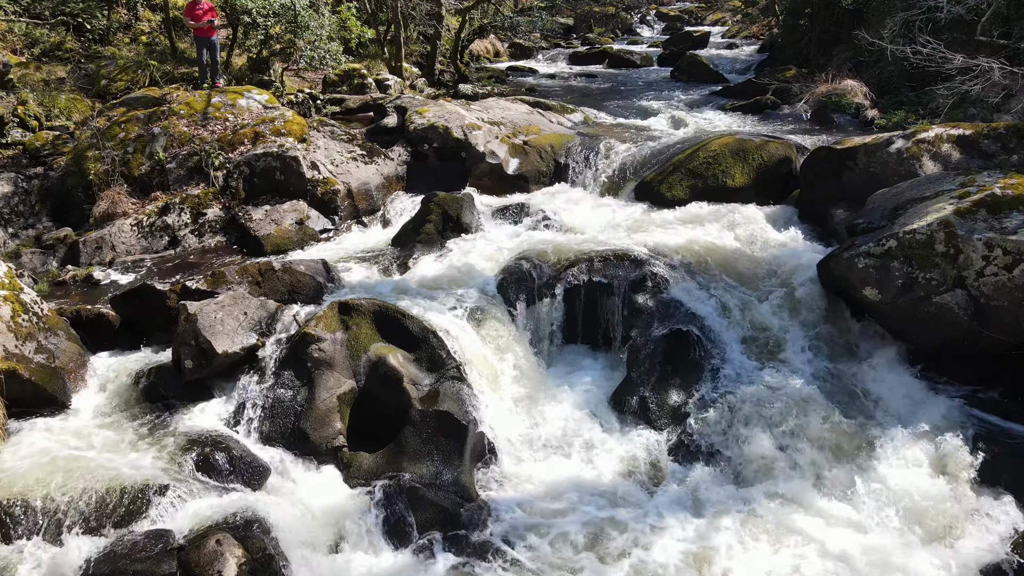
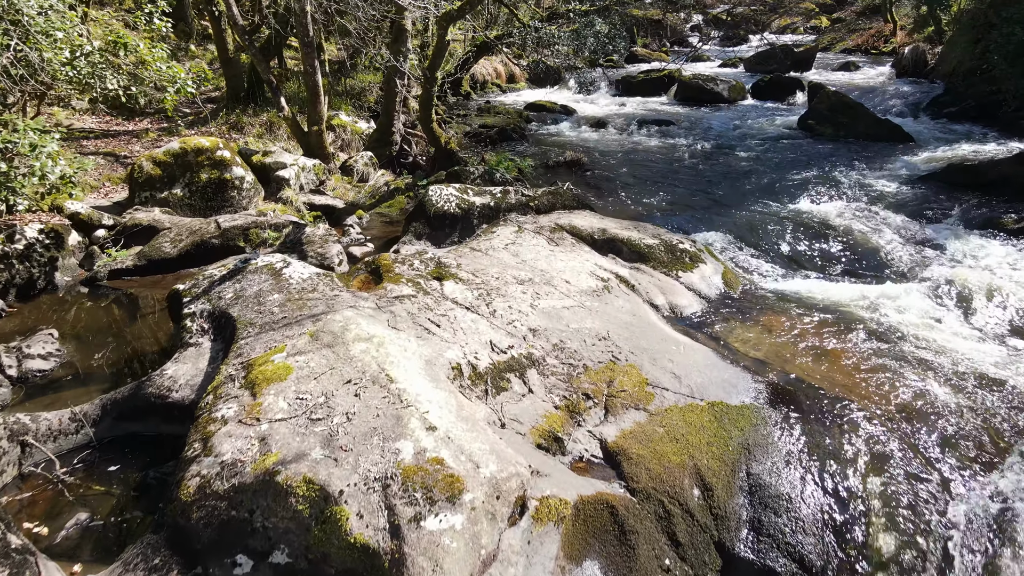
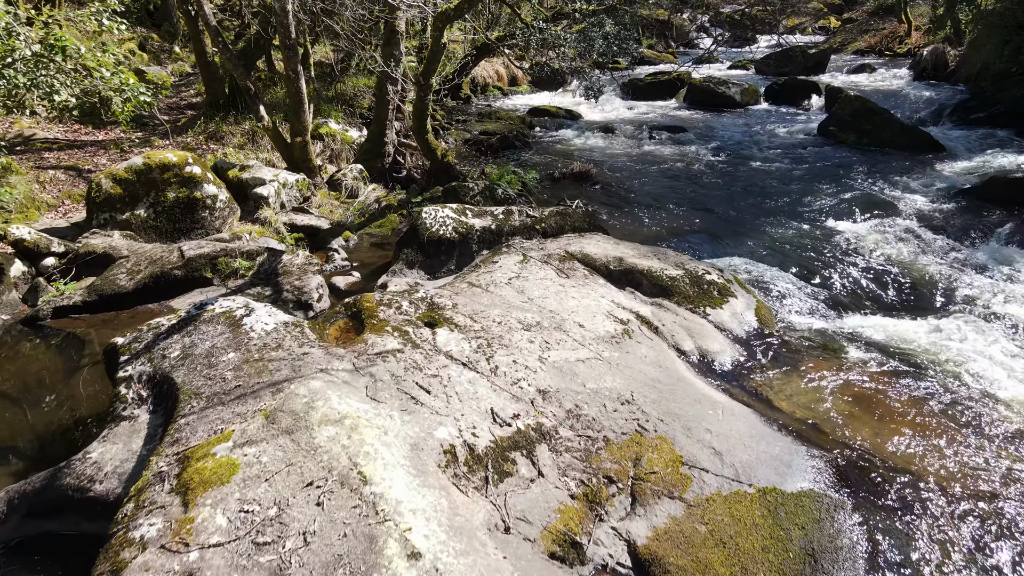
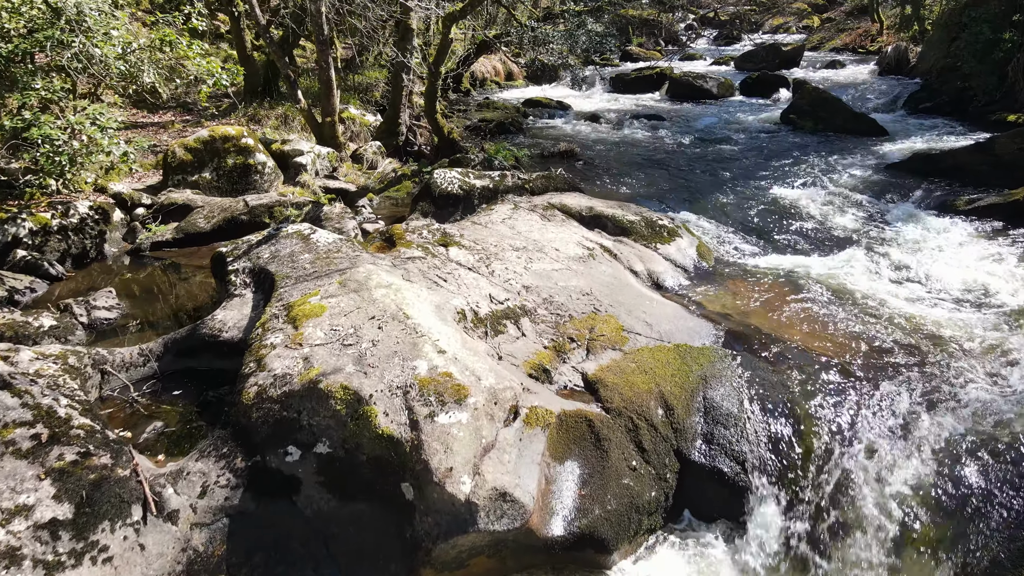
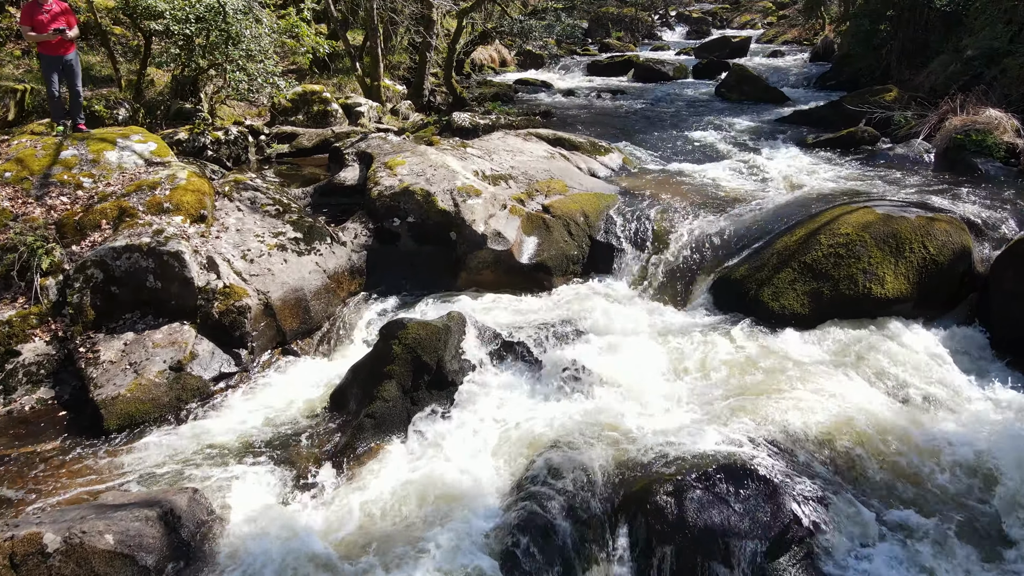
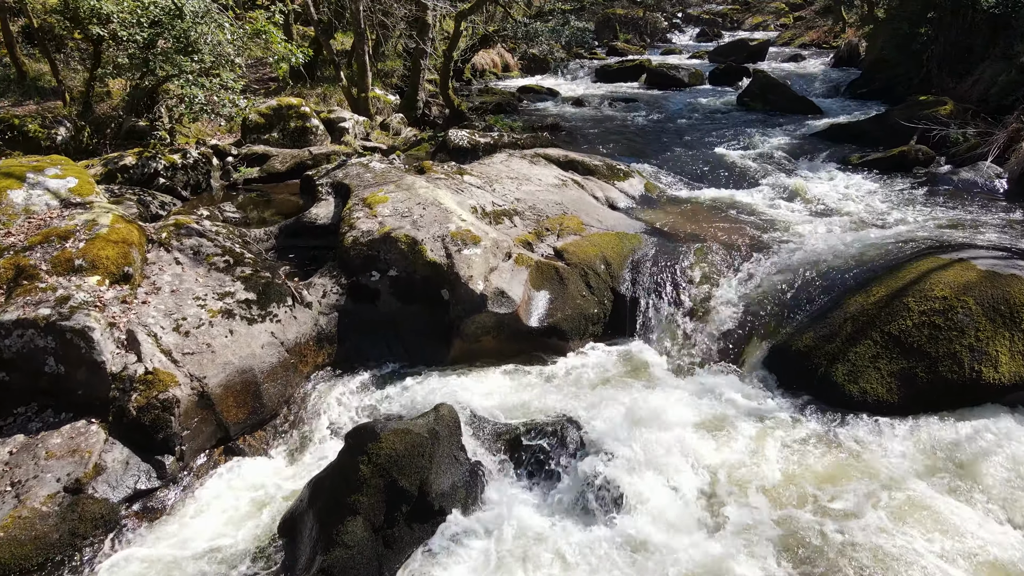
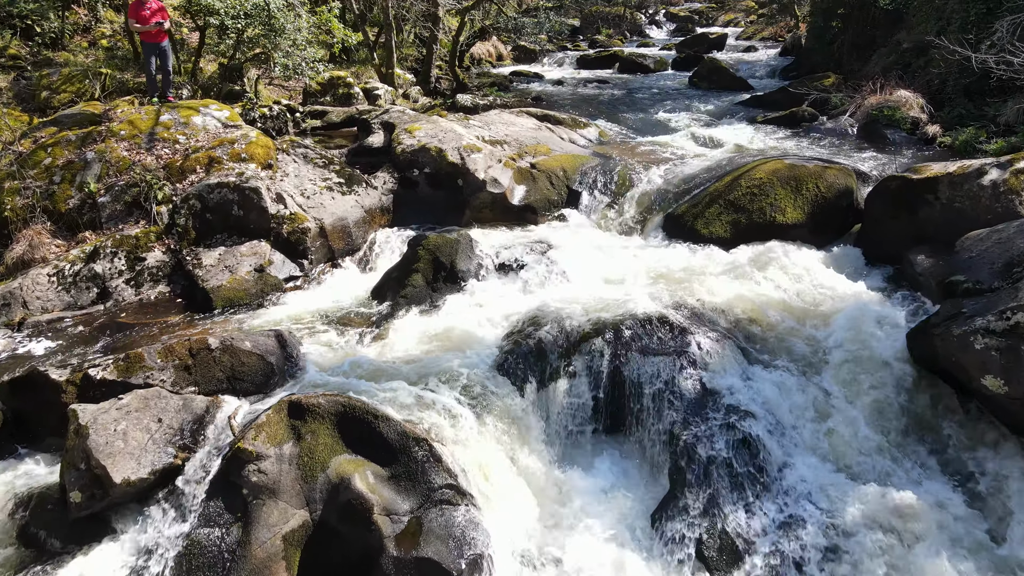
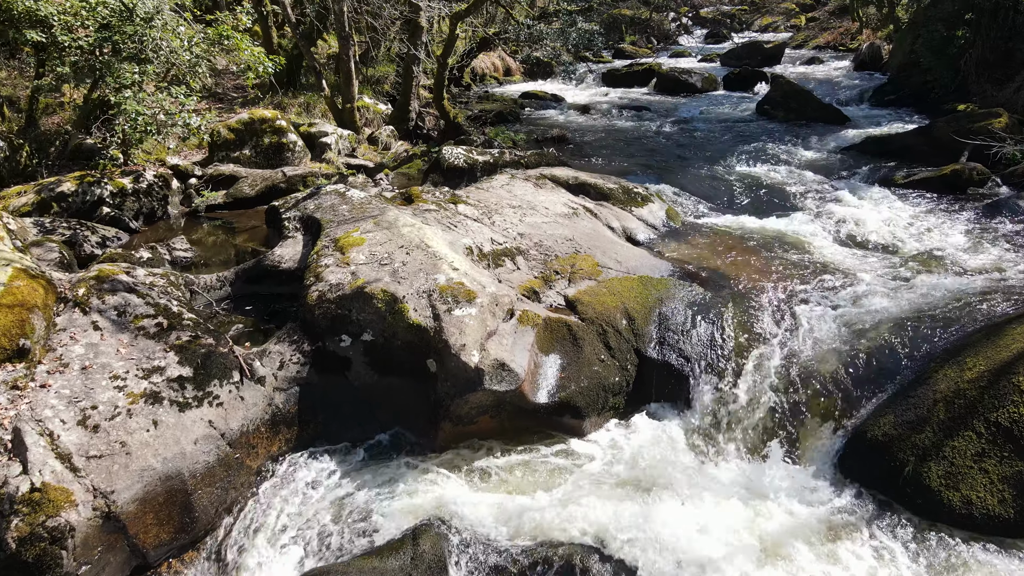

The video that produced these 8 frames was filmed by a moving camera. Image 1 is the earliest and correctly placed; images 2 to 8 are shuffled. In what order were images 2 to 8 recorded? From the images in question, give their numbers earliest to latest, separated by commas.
7, 5, 6, 8, 4, 2, 3
